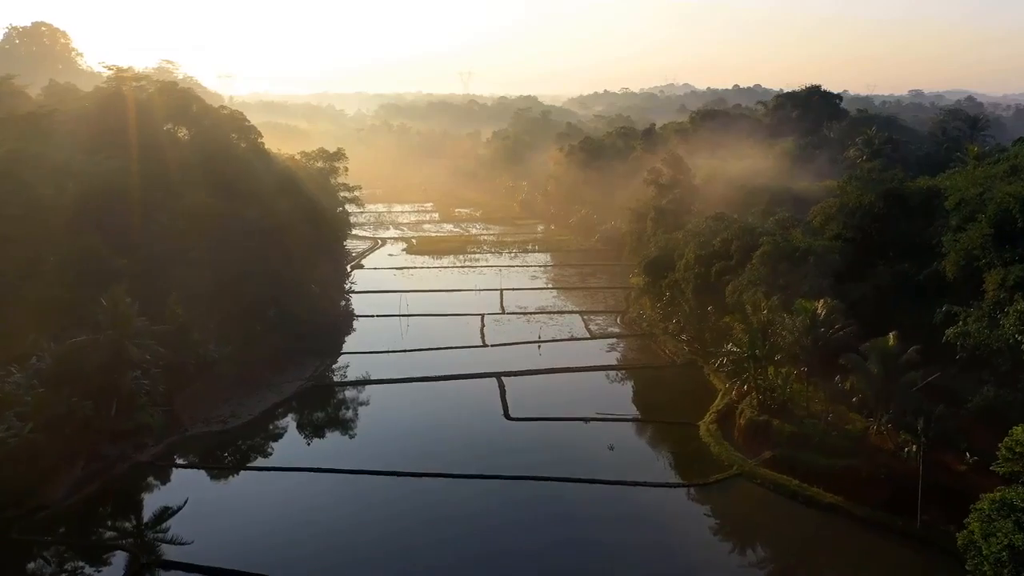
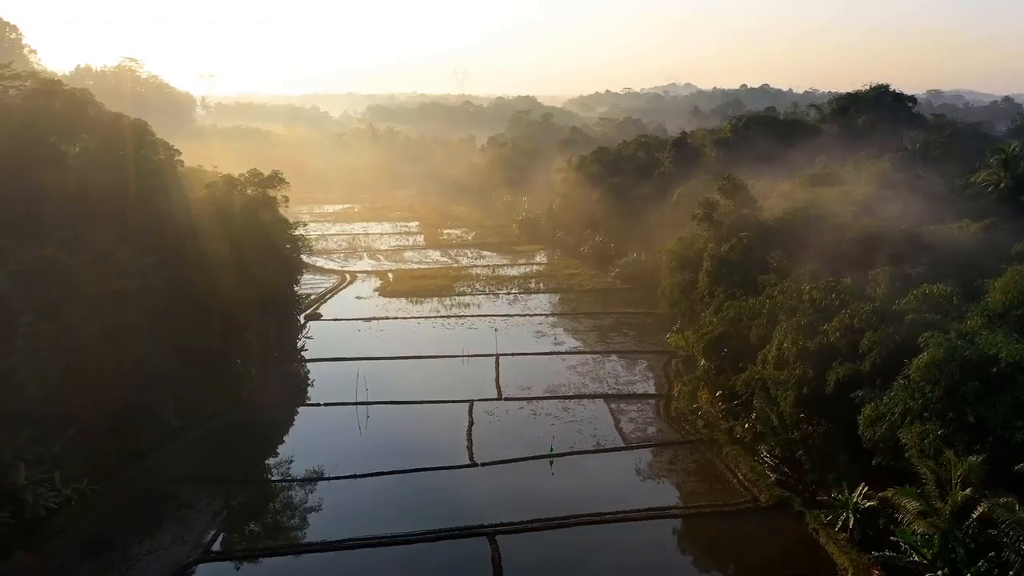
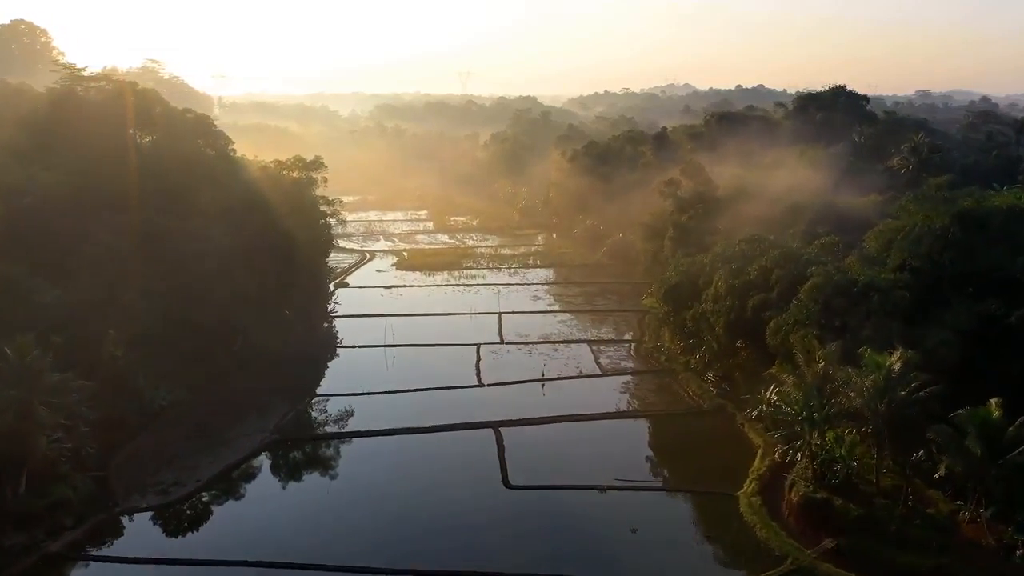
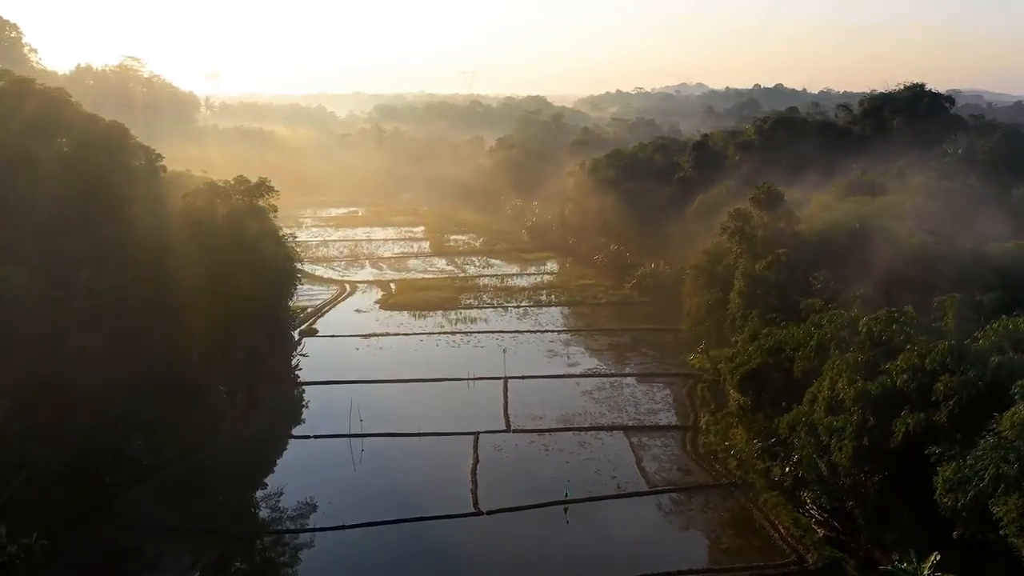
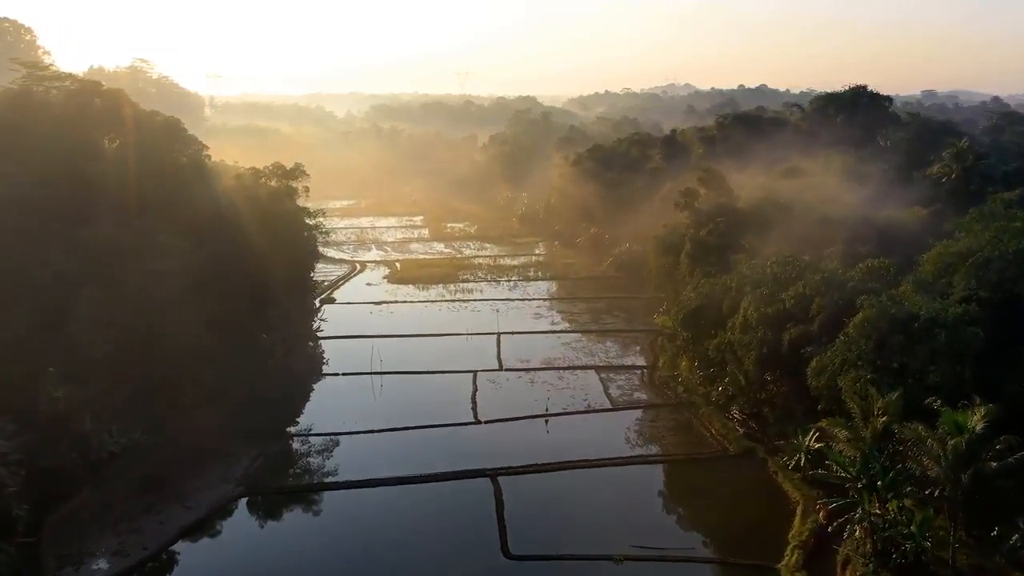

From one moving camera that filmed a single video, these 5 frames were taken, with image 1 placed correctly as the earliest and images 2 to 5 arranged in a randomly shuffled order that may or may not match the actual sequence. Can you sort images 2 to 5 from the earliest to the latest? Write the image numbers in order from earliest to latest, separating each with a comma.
3, 5, 2, 4
